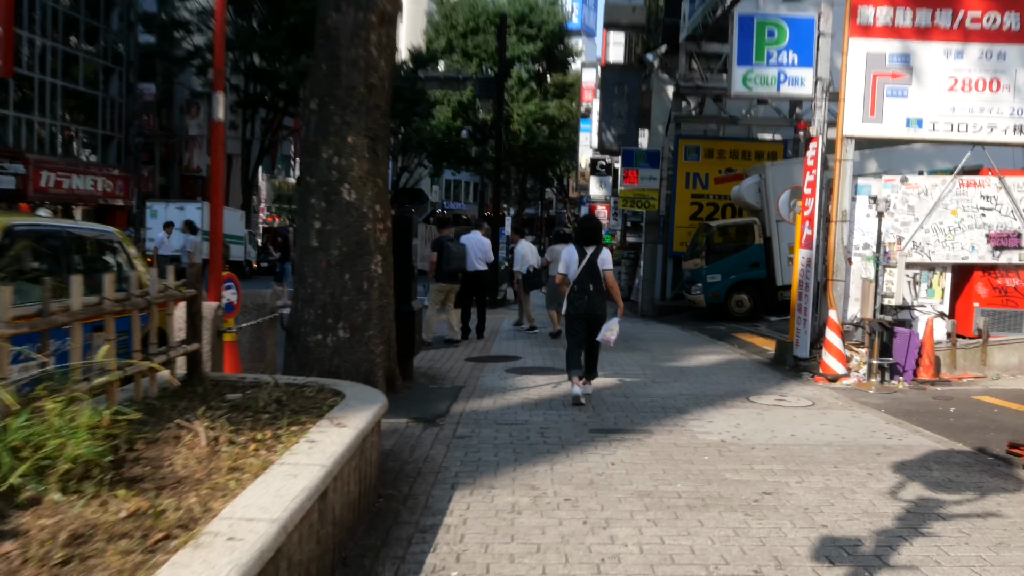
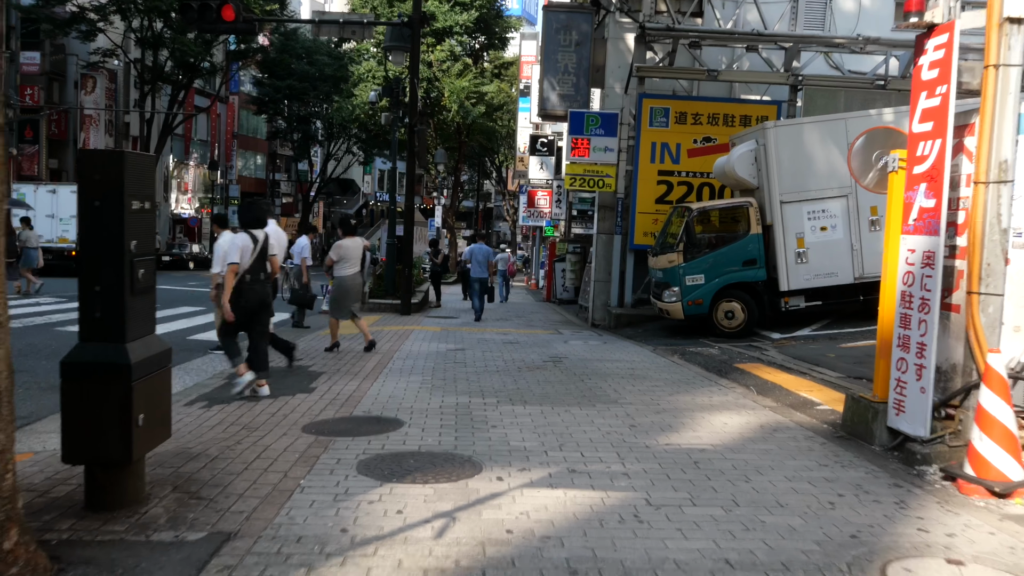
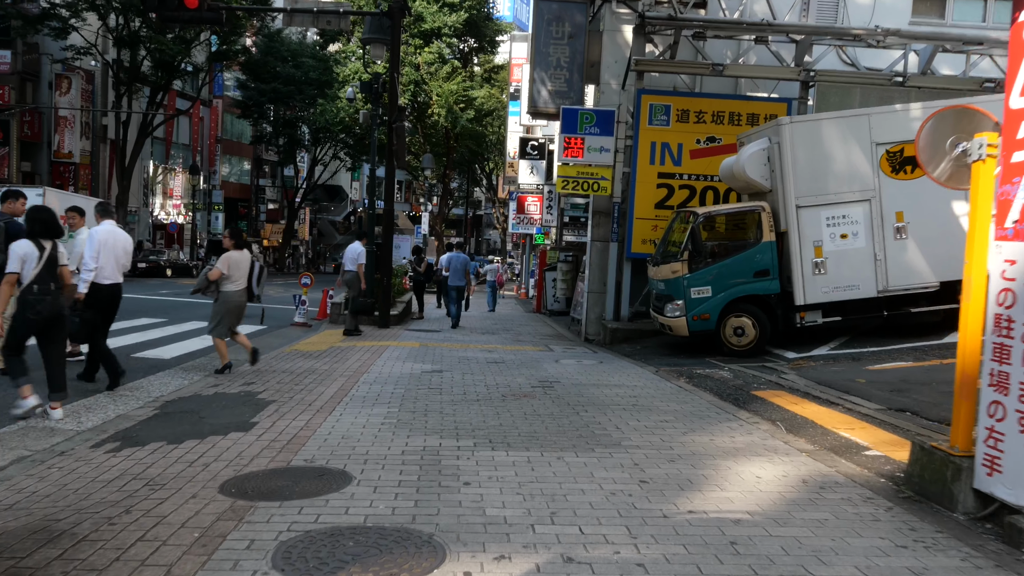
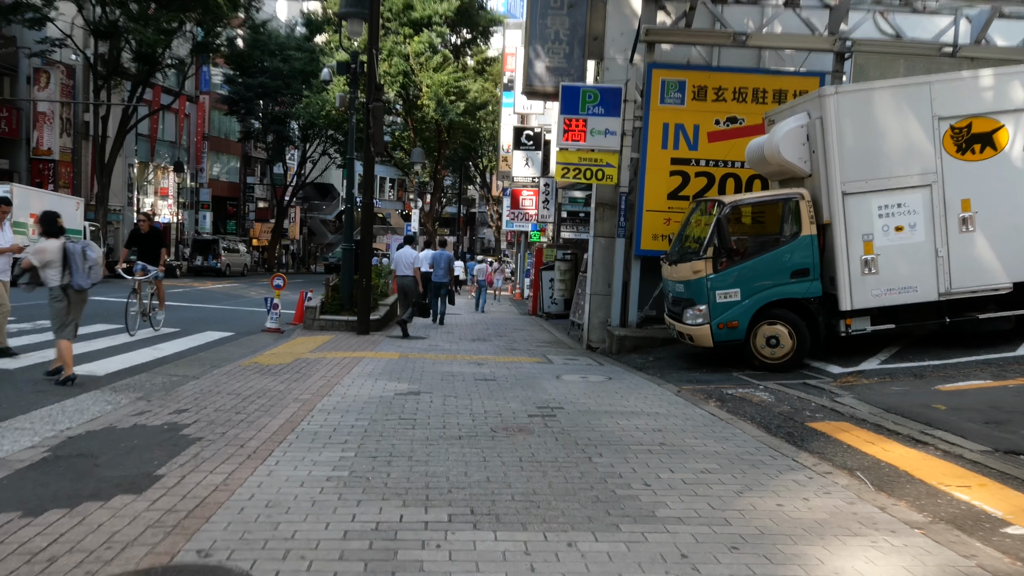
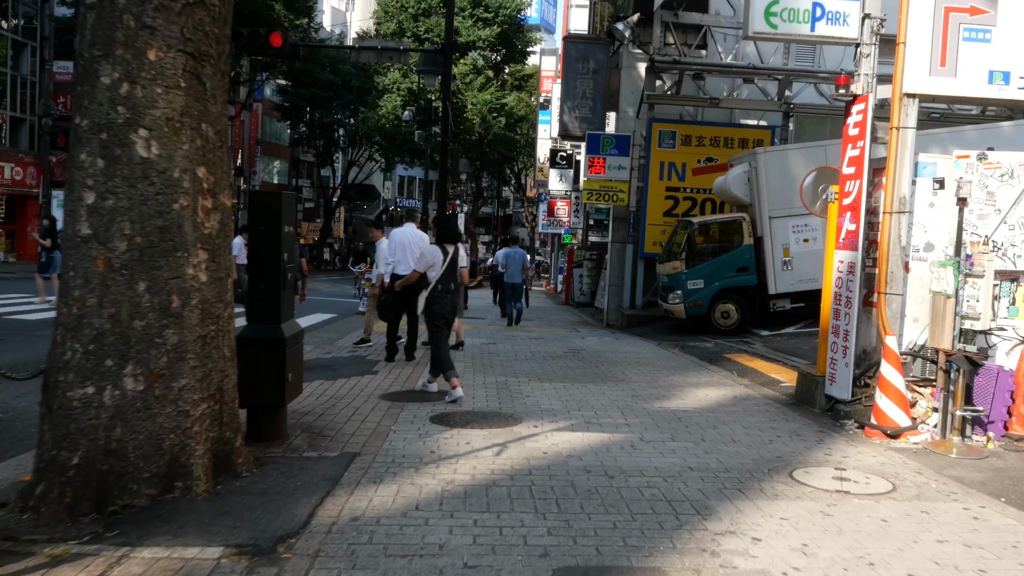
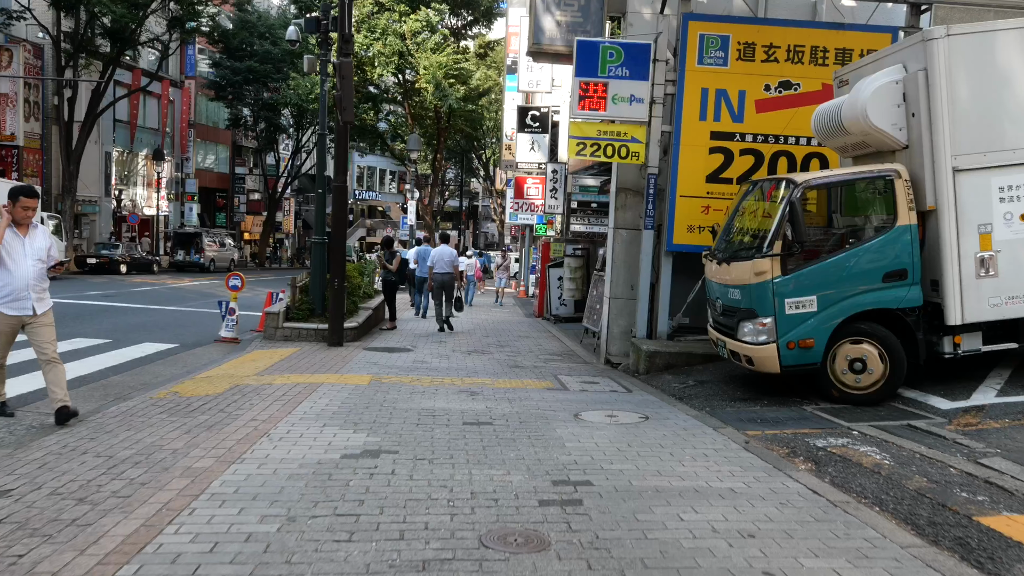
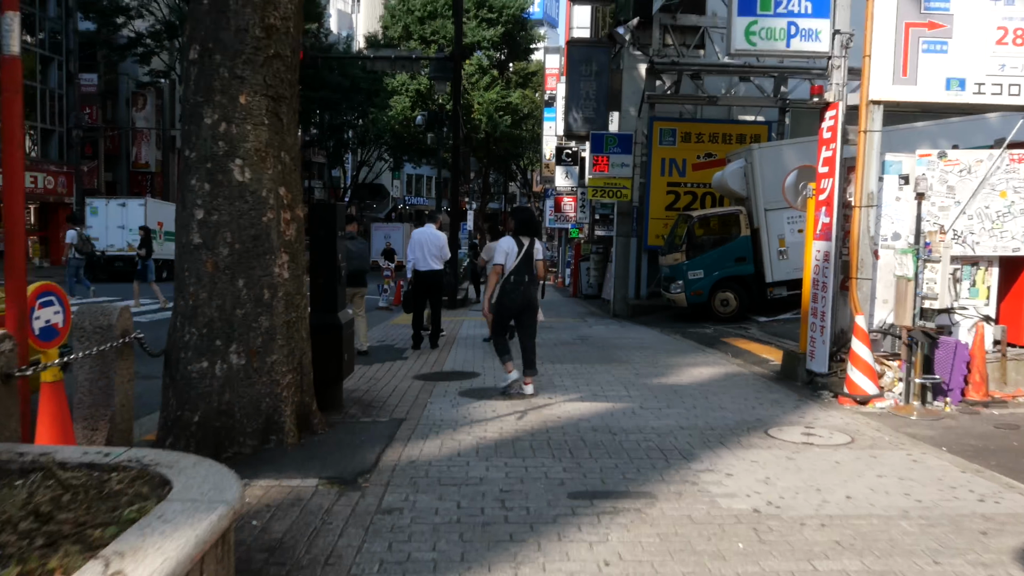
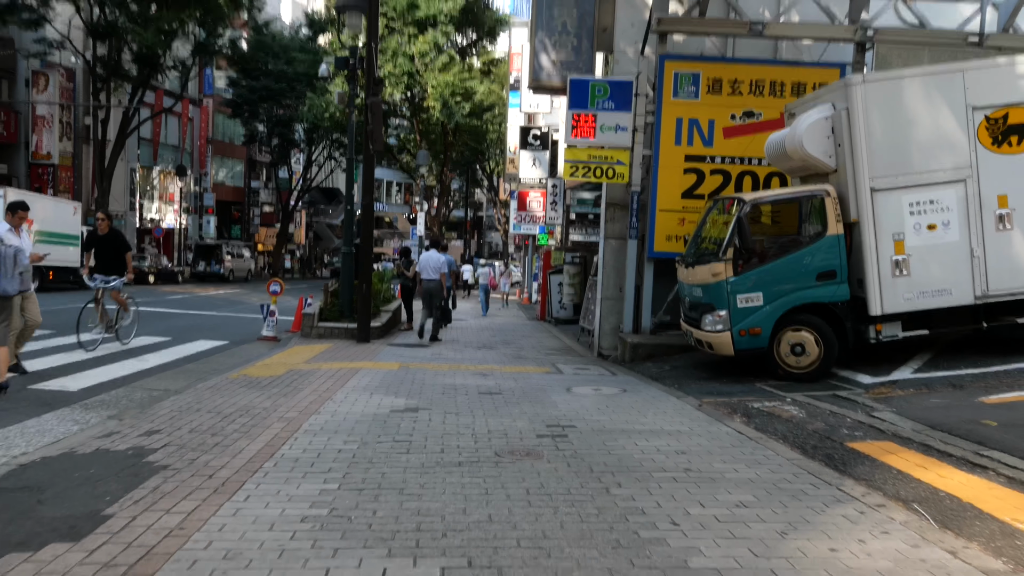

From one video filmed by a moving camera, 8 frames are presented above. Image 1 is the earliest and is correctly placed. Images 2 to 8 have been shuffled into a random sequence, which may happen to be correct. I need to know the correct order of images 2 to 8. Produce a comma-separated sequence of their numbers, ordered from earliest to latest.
7, 5, 2, 3, 4, 8, 6
